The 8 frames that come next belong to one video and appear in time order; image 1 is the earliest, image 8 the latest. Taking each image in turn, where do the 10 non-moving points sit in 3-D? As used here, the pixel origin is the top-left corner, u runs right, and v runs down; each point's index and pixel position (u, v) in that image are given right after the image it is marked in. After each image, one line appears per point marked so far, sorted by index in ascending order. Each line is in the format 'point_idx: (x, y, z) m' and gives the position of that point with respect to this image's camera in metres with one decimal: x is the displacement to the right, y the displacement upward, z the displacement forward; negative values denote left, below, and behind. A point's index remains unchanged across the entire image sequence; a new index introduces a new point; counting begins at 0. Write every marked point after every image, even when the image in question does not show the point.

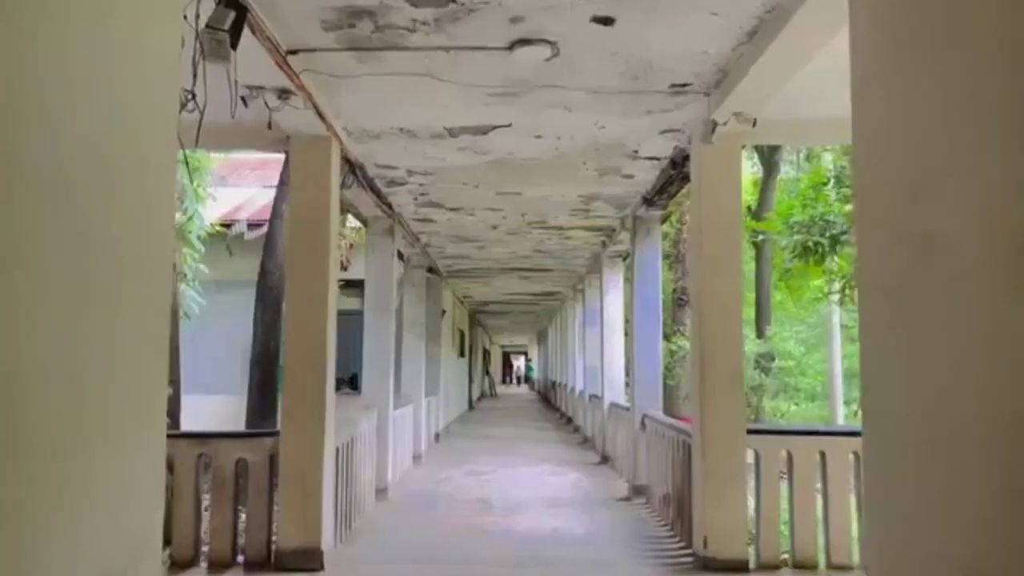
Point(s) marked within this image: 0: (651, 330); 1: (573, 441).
0: (+1.4, -0.4, +7.7) m
1: (+1.0, -2.6, +13.3) m
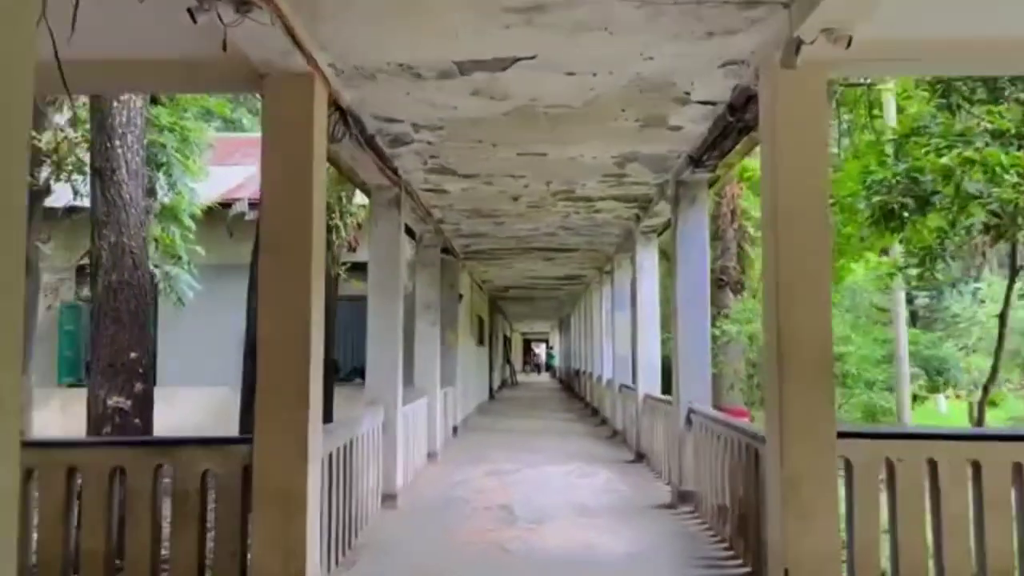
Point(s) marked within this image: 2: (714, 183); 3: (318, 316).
0: (+1.6, -0.2, +6.7) m
1: (+1.4, -2.3, +12.3) m
2: (+1.8, +0.9, +6.9) m
3: (-1.0, -0.1, +4.1) m
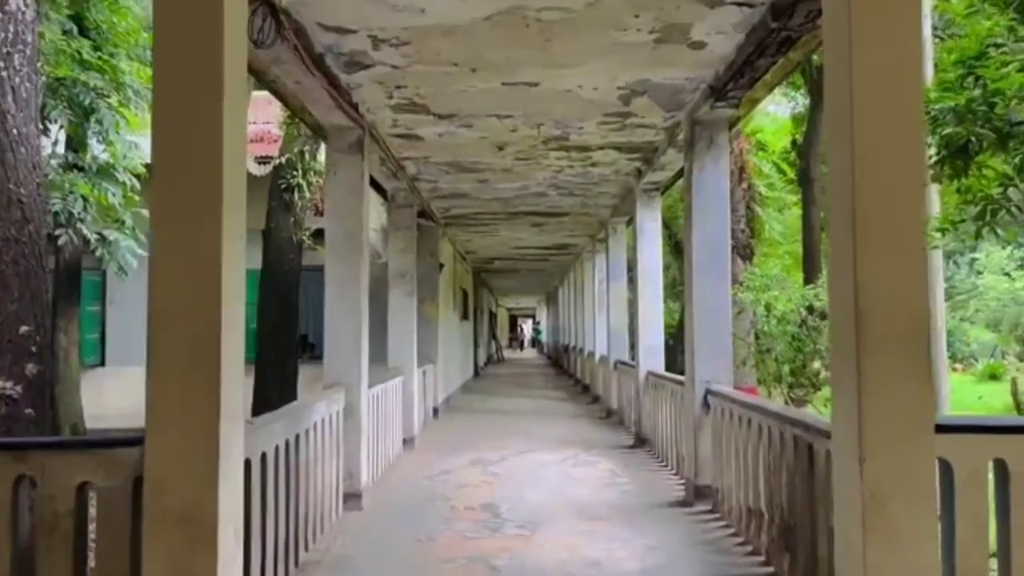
0: (+1.5, +0.1, +5.7) m
1: (+1.2, -1.8, +11.3) m
2: (+1.7, +1.2, +5.9) m
3: (-1.1, +0.1, +3.0) m
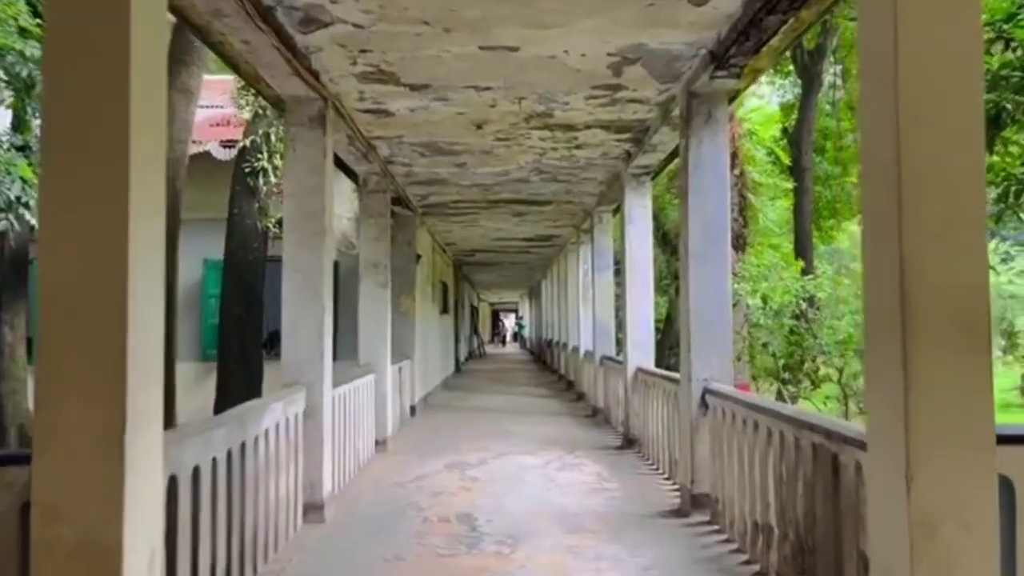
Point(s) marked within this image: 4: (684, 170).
0: (+1.3, +0.2, +5.2) m
1: (+1.0, -1.7, +10.8) m
2: (+1.5, +1.3, +5.4) m
3: (-1.1, +0.1, +2.5) m
4: (+1.2, +0.8, +5.3) m
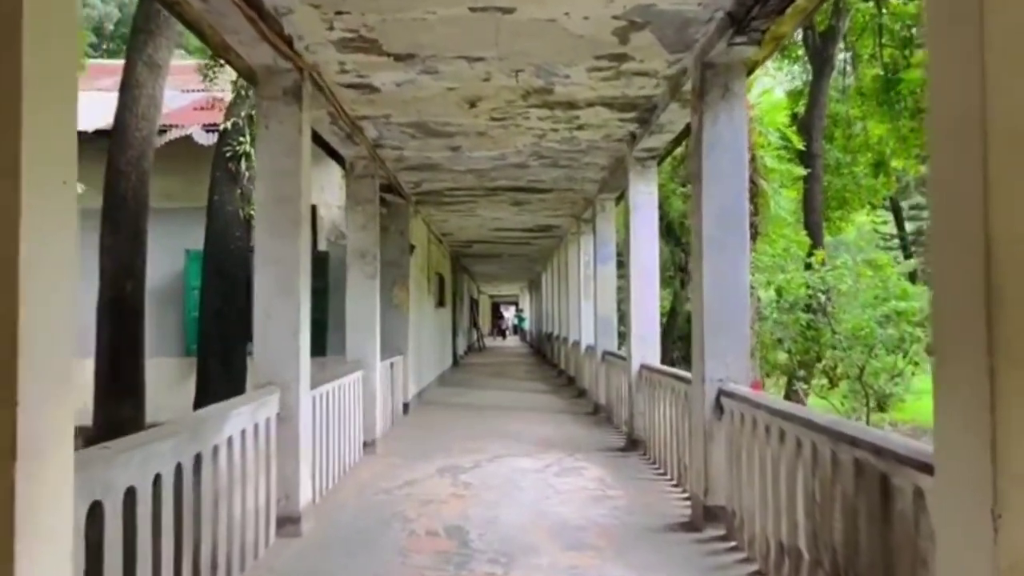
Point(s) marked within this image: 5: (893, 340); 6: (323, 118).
0: (+1.3, +0.2, +4.7) m
1: (+0.9, -1.6, +10.4) m
2: (+1.5, +1.3, +4.9) m
3: (-1.2, +0.1, +2.0) m
4: (+1.1, +0.8, +4.8) m
5: (+3.5, -0.5, +7.2) m
6: (-1.4, +1.3, +5.9) m
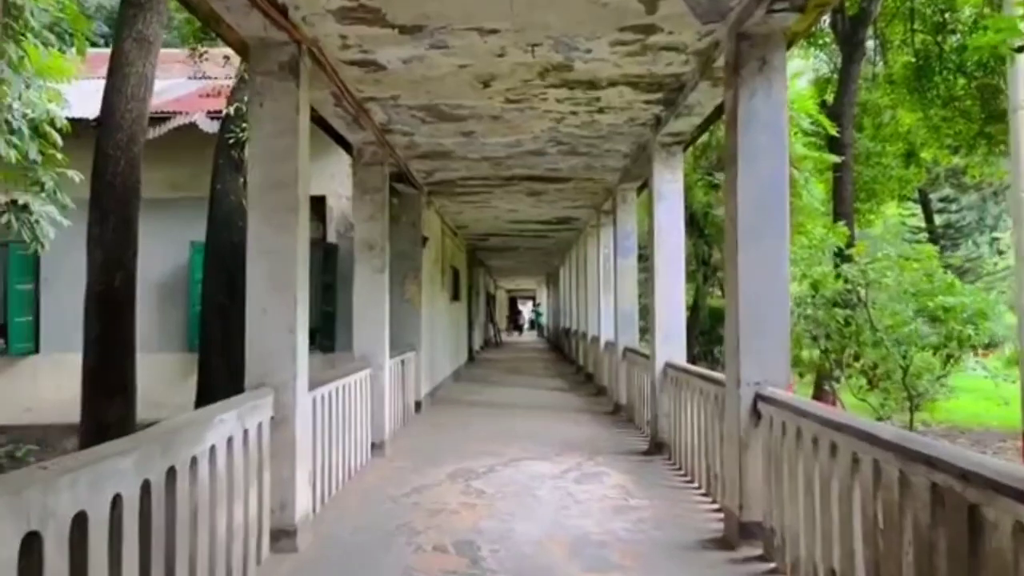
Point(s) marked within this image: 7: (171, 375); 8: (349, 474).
0: (+1.4, +0.2, +4.2) m
1: (+1.1, -1.6, +10.0) m
2: (+1.6, +1.4, +4.4) m
3: (-1.1, +0.2, +1.6) m
4: (+1.2, +0.9, +4.4) m
5: (+3.6, -0.4, +6.7) m
6: (-1.3, +1.3, +5.5) m
7: (-4.0, -1.0, +9.3) m
8: (-1.2, -1.4, +6.0) m
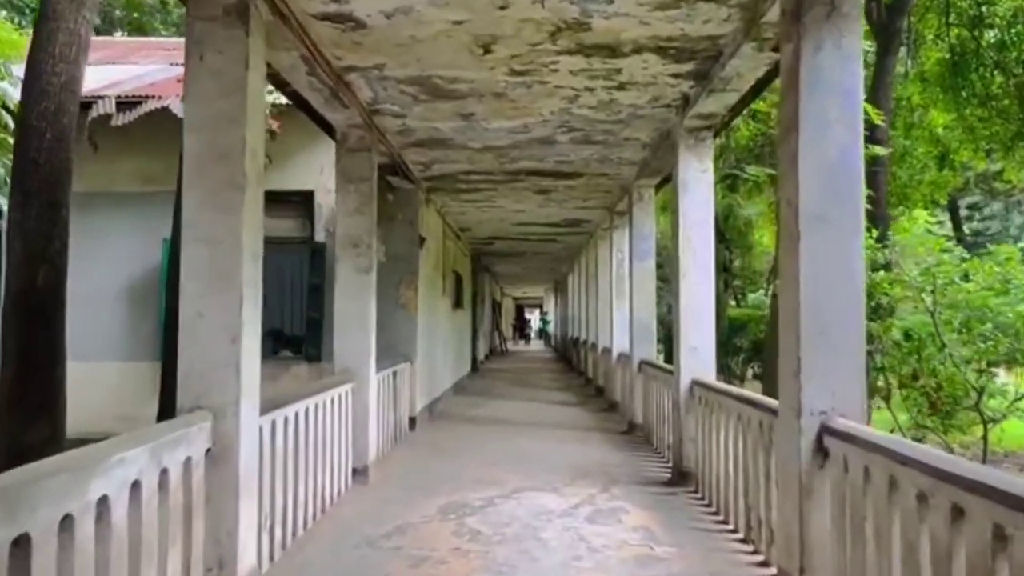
0: (+1.4, +0.2, +3.3) m
1: (+1.2, -1.6, +9.0) m
2: (+1.6, +1.4, +3.5) m
3: (-1.2, +0.2, +0.7) m
4: (+1.2, +0.9, +3.5) m
5: (+3.7, -0.5, +5.8) m
6: (-1.3, +1.3, +4.7) m
7: (-3.9, -1.0, +8.4) m
8: (-1.2, -1.4, +5.1) m
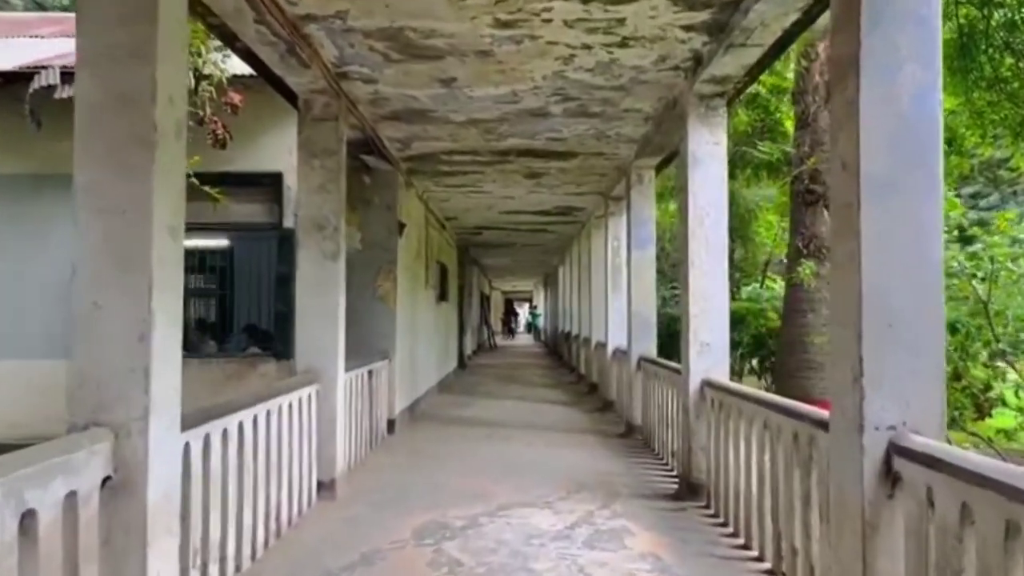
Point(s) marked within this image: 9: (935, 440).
0: (+1.4, +0.3, +2.6) m
1: (+1.1, -1.5, +8.3) m
2: (+1.5, +1.4, +2.8) m
3: (-1.2, +0.2, 0.0) m
4: (+1.2, +0.9, +2.8) m
5: (+3.6, -0.4, +5.1) m
6: (-1.4, +1.4, +3.9) m
7: (-4.1, -0.9, +7.6) m
8: (-1.3, -1.4, +4.4) m
9: (+1.4, -0.5, +2.5) m
